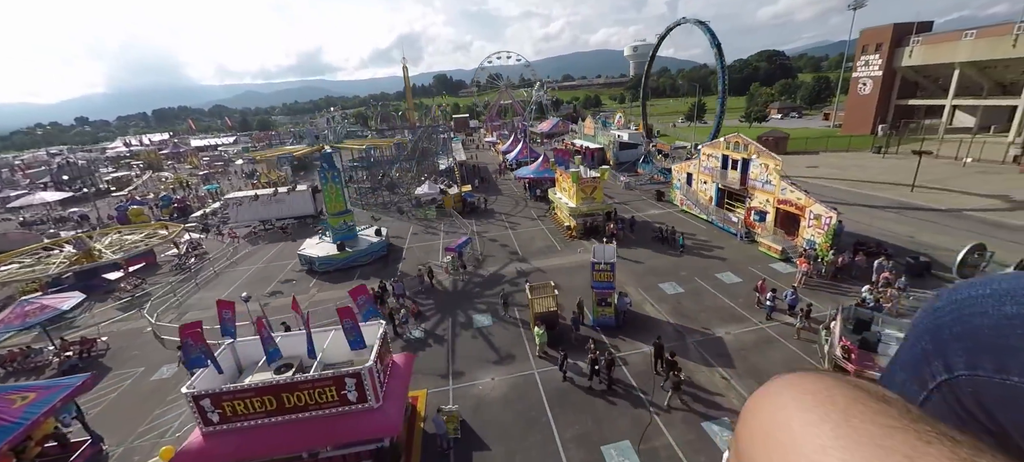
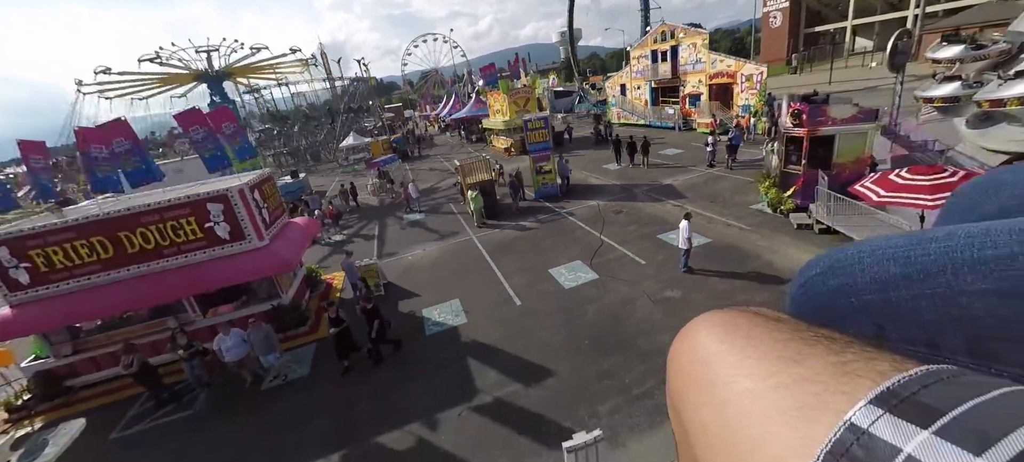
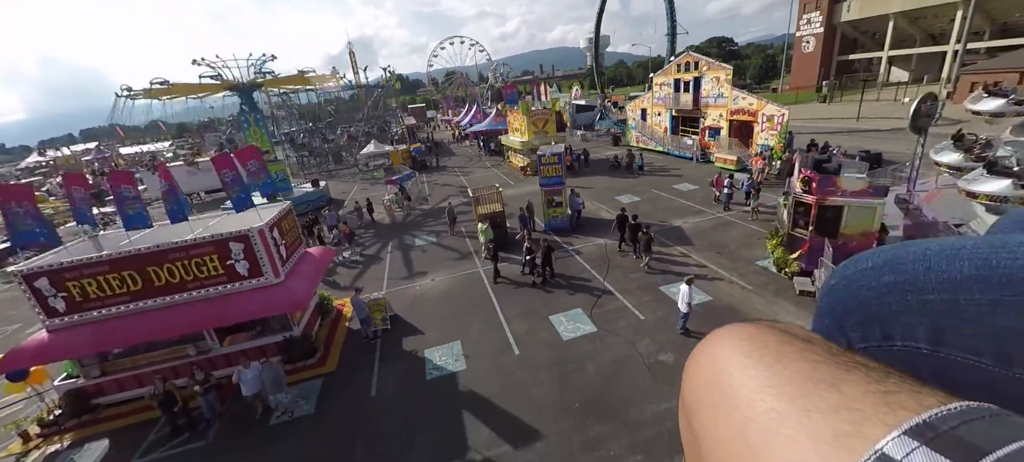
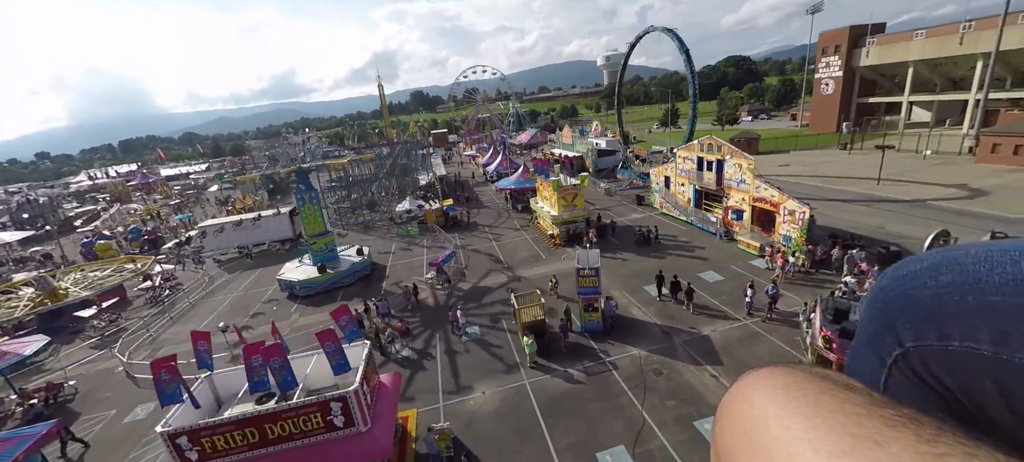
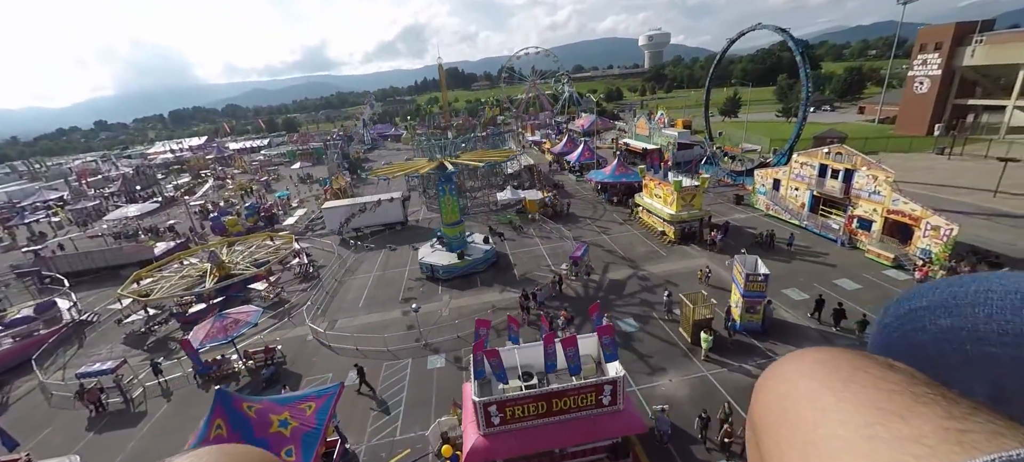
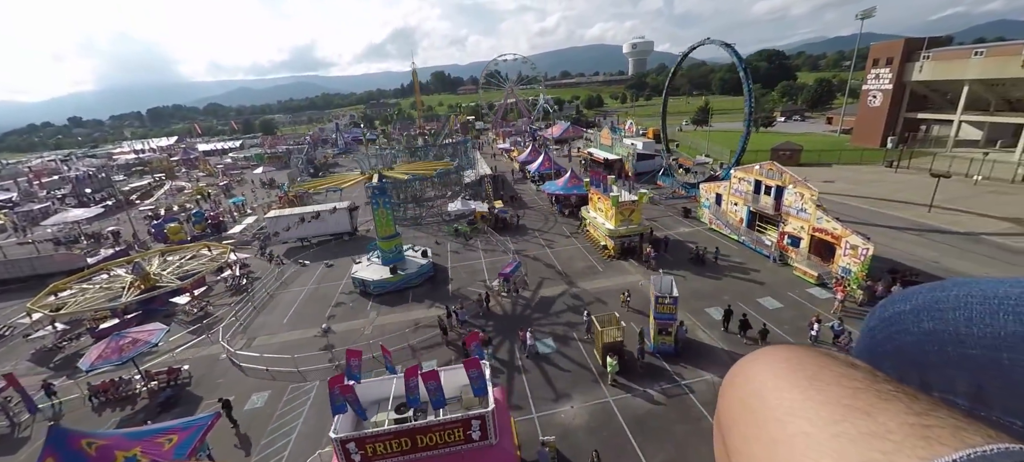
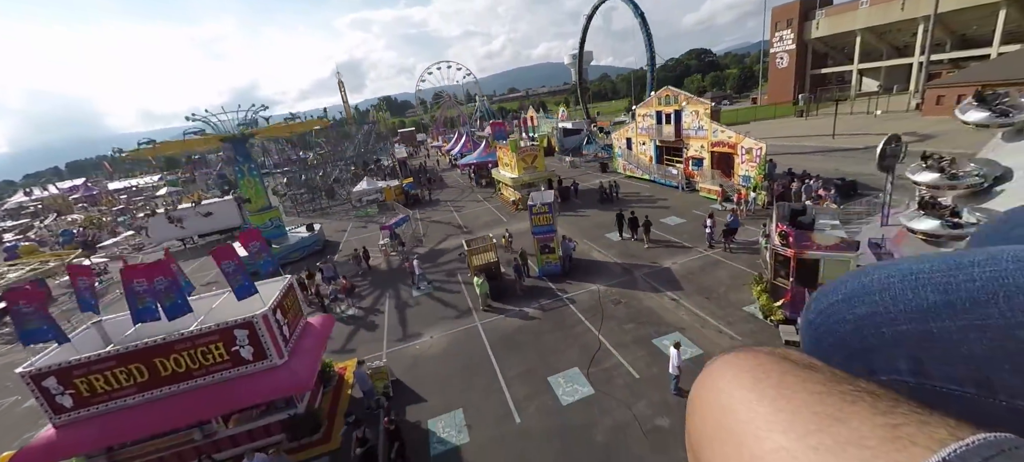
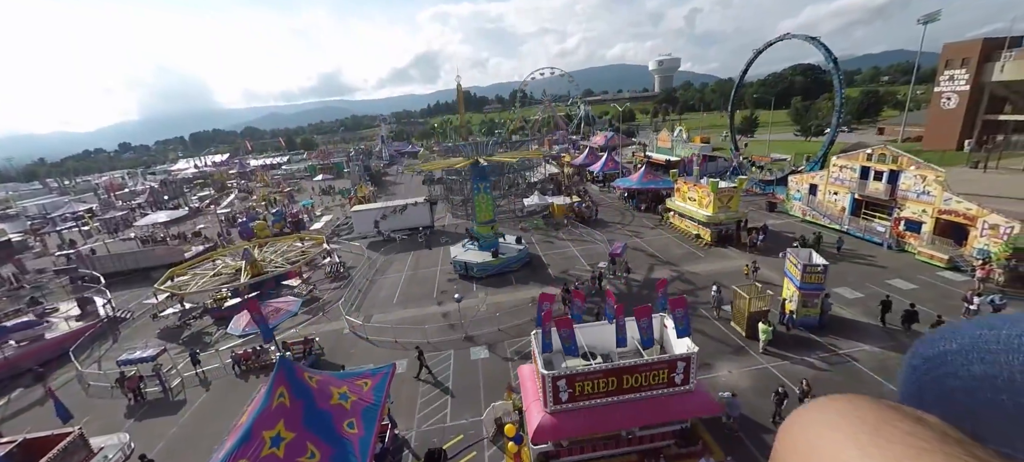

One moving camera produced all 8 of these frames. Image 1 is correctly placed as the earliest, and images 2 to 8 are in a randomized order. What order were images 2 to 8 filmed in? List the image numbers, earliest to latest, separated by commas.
3, 8, 5, 6, 4, 7, 2
